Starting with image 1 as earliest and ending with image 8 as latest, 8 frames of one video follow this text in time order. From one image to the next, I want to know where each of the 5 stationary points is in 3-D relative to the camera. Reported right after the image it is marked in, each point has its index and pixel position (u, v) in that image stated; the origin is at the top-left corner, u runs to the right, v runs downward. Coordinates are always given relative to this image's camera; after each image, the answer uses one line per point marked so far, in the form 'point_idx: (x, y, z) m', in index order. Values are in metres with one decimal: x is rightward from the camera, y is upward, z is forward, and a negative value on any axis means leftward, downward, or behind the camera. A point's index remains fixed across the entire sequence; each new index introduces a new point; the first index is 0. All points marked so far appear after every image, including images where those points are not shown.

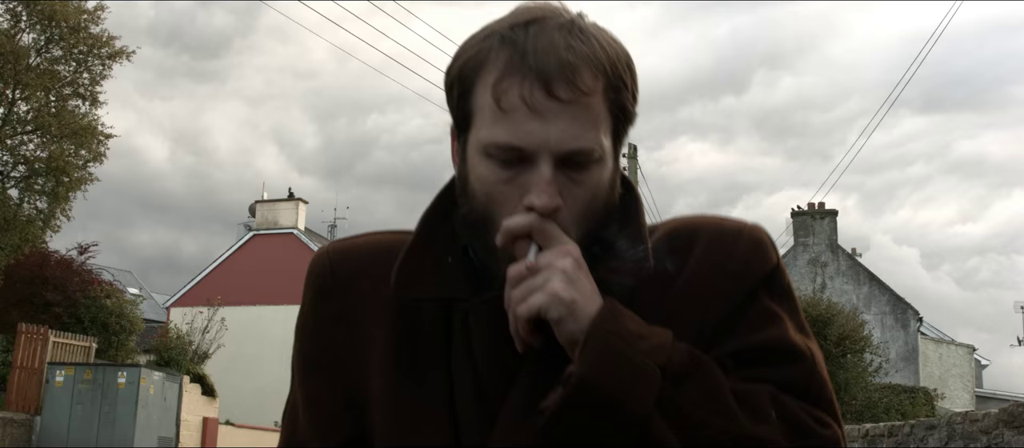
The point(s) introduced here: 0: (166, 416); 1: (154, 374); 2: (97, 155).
0: (-5.1, -2.8, +17.7) m
1: (-5.1, -2.2, +17.2) m
2: (-6.6, +1.1, +19.3) m
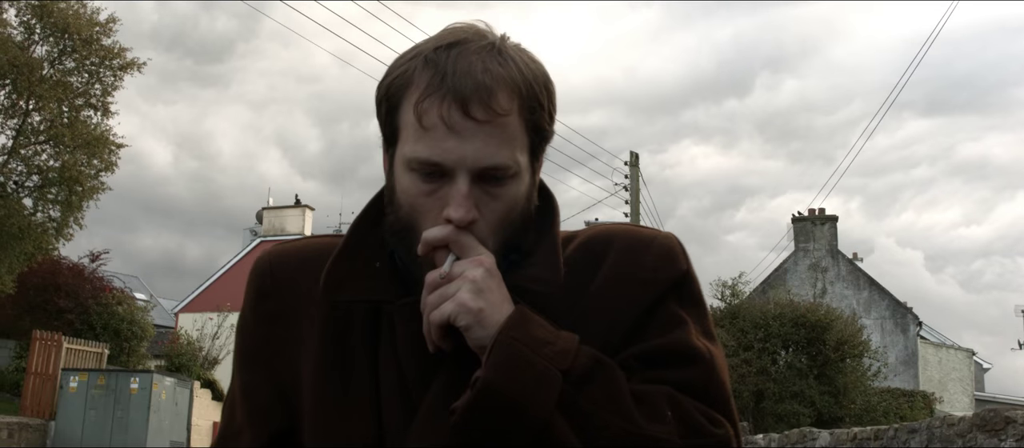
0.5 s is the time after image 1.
0: (-5.0, -3.0, +18.0) m
1: (-5.1, -2.3, +17.6) m
2: (-6.6, +1.0, +19.7) m
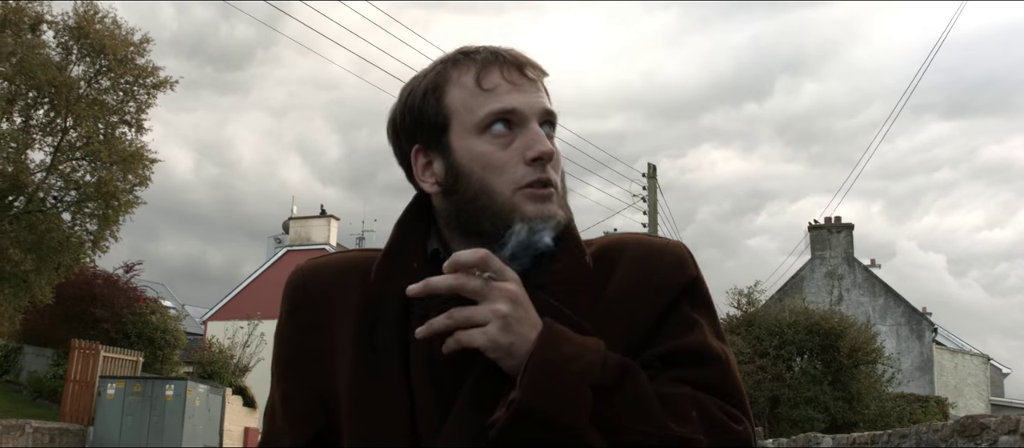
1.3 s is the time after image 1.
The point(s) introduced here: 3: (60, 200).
0: (-4.7, -3.1, +18.7) m
1: (-4.8, -2.5, +18.2) m
2: (-6.2, +0.8, +20.4) m
3: (-7.2, +0.4, +19.2) m
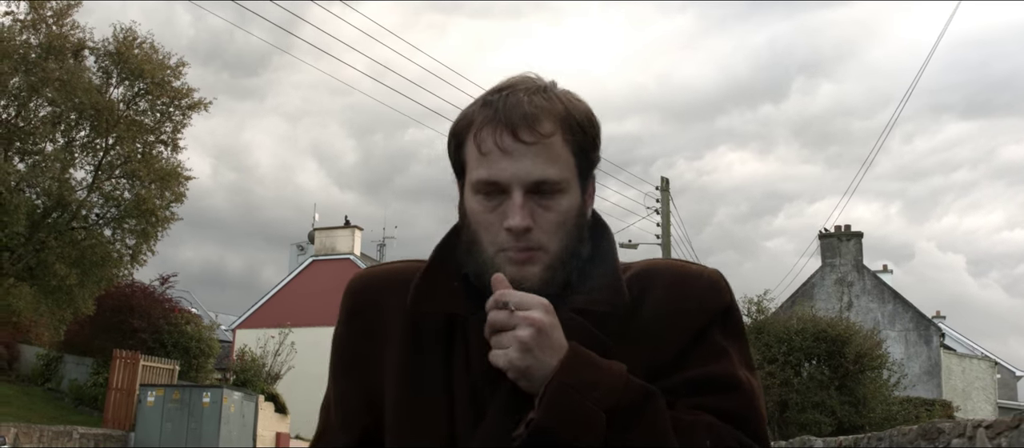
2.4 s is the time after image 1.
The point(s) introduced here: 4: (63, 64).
0: (-4.4, -3.4, +19.6) m
1: (-4.4, -2.7, +19.2) m
2: (-5.9, +0.5, +21.4) m
3: (-6.9, +0.1, +20.2) m
4: (-7.3, +2.6, +19.5) m
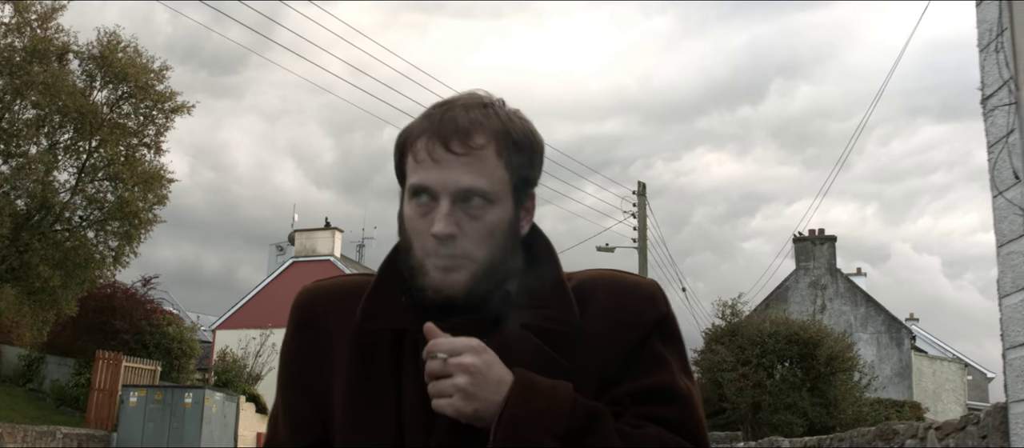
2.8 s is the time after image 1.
0: (-4.7, -3.4, +19.9) m
1: (-4.8, -2.8, +19.4) m
2: (-6.3, +0.5, +21.6) m
3: (-7.2, +0.1, +20.4) m
4: (-7.7, +2.6, +19.7) m
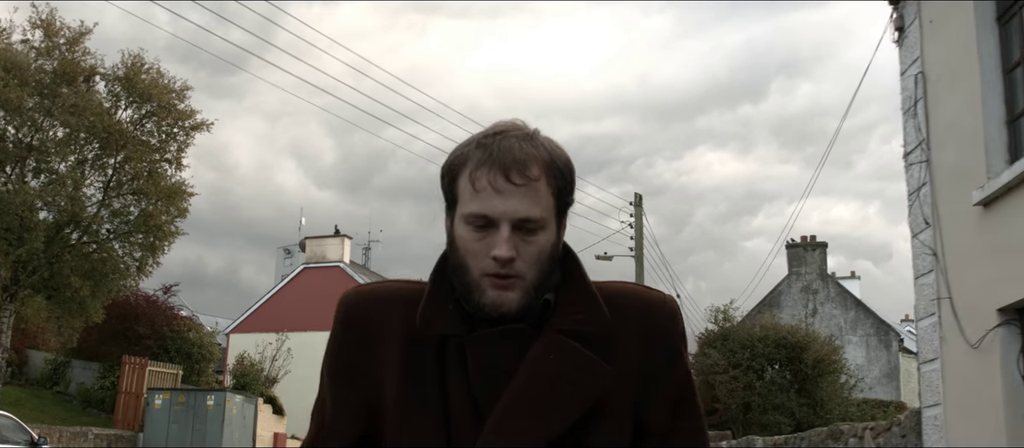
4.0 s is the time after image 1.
0: (-4.7, -3.6, +21.0) m
1: (-4.7, -3.0, +20.6) m
2: (-6.2, +0.2, +22.7) m
3: (-7.2, -0.1, +21.5) m
4: (-7.6, +2.3, +20.9) m
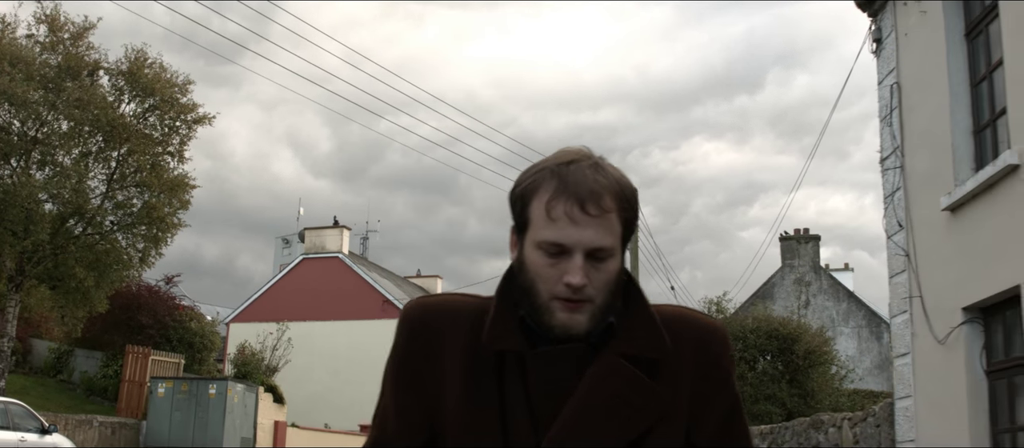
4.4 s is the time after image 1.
0: (-4.7, -3.5, +21.4) m
1: (-4.8, -2.8, +21.0) m
2: (-6.3, +0.4, +23.1) m
3: (-7.2, 0.0, +21.9) m
4: (-7.7, +2.5, +21.2) m
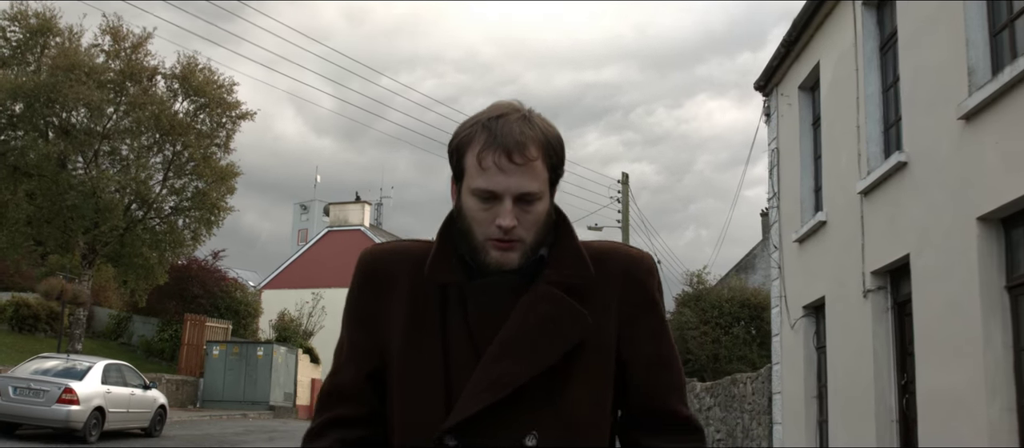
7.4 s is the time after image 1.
0: (-4.6, -3.2, +24.8) m
1: (-4.7, -2.5, +24.3) m
2: (-6.2, +0.8, +26.4) m
3: (-7.1, +0.3, +25.2) m
4: (-7.6, +2.8, +24.4) m
